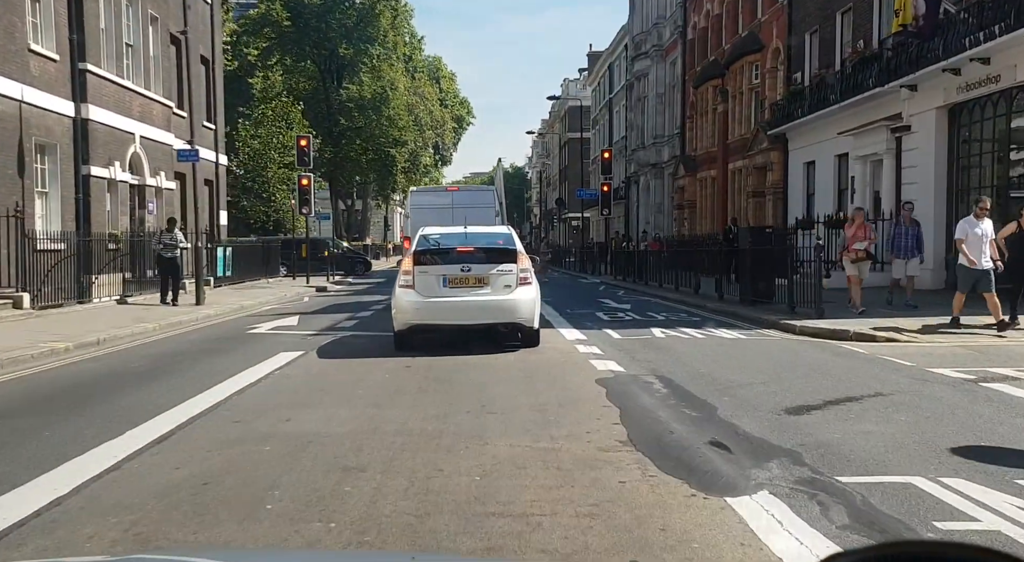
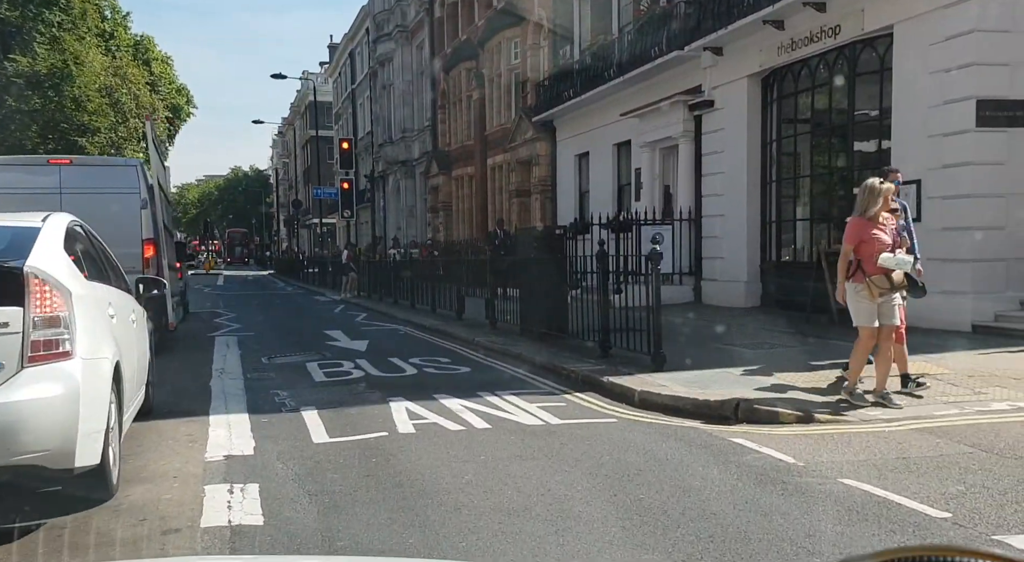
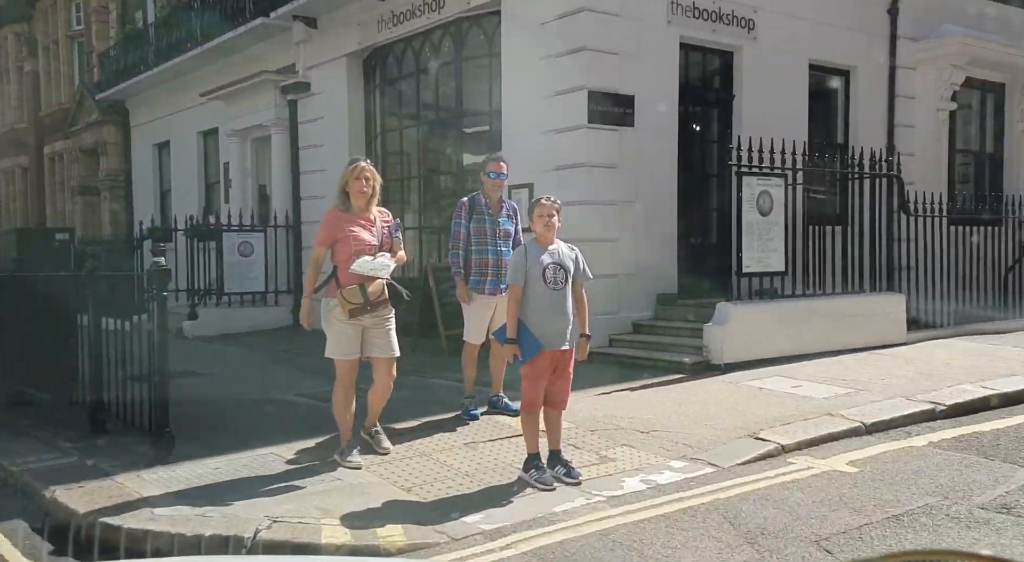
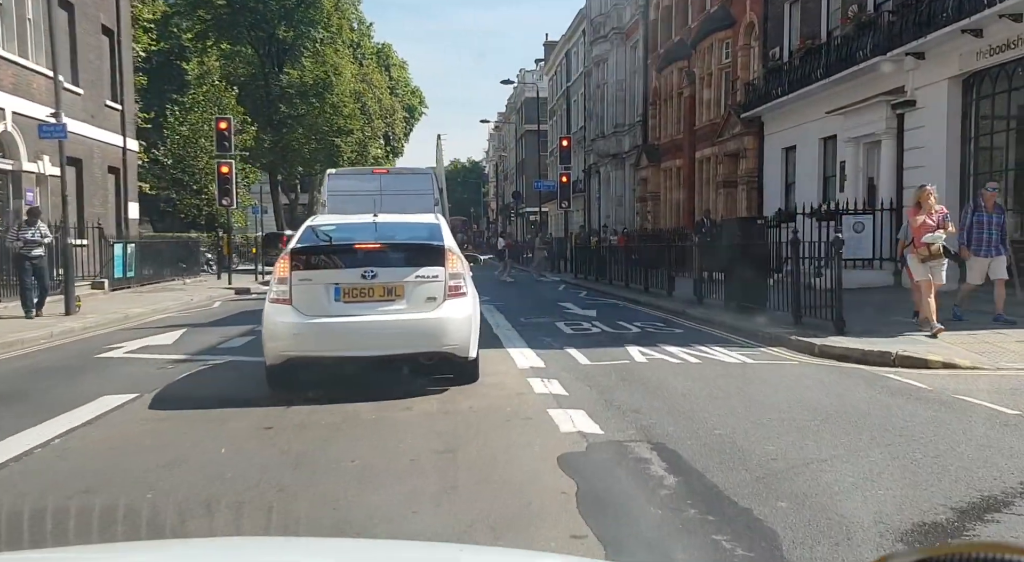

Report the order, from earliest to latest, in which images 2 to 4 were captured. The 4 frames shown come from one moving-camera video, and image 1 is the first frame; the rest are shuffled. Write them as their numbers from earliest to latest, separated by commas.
4, 2, 3
